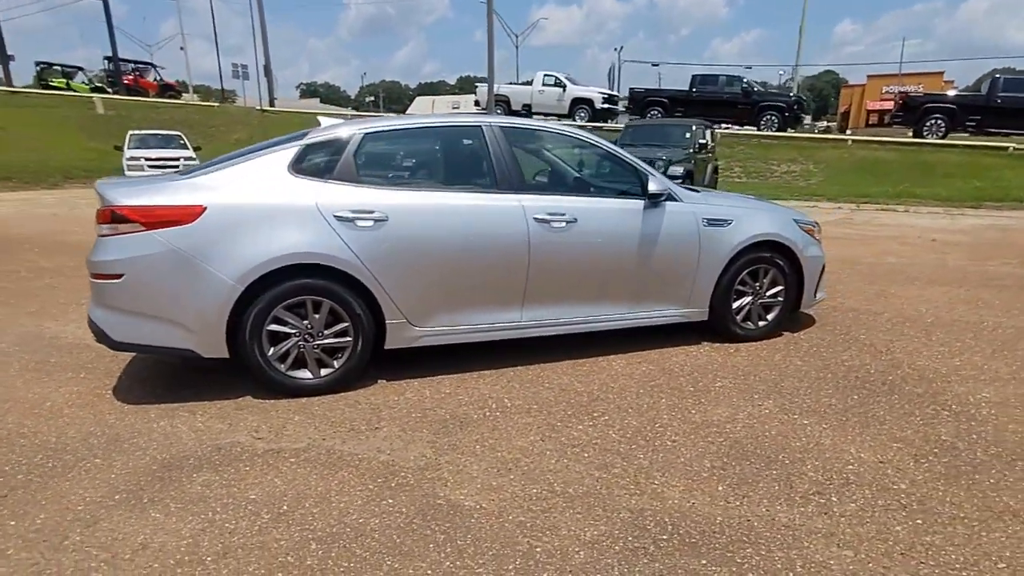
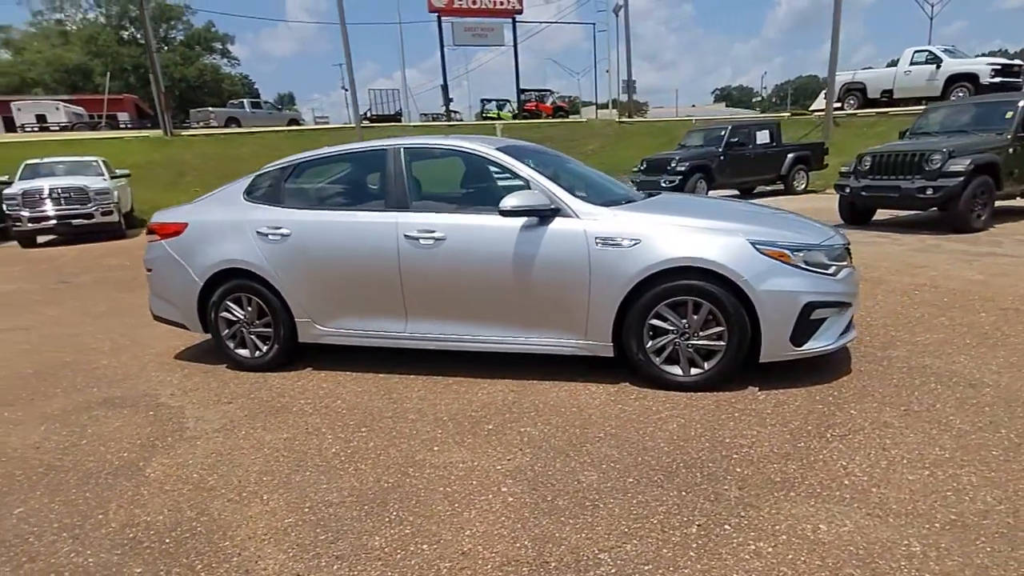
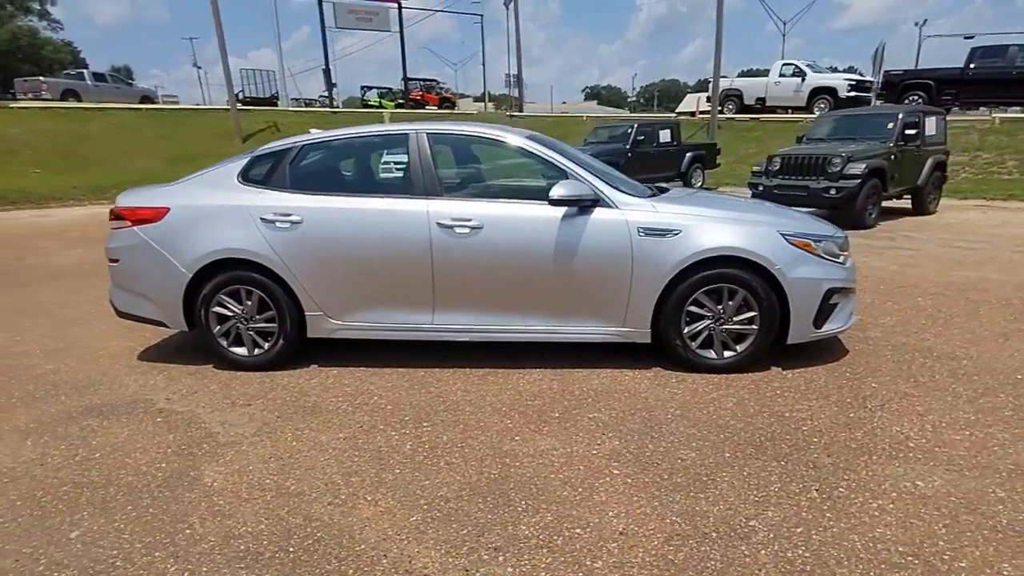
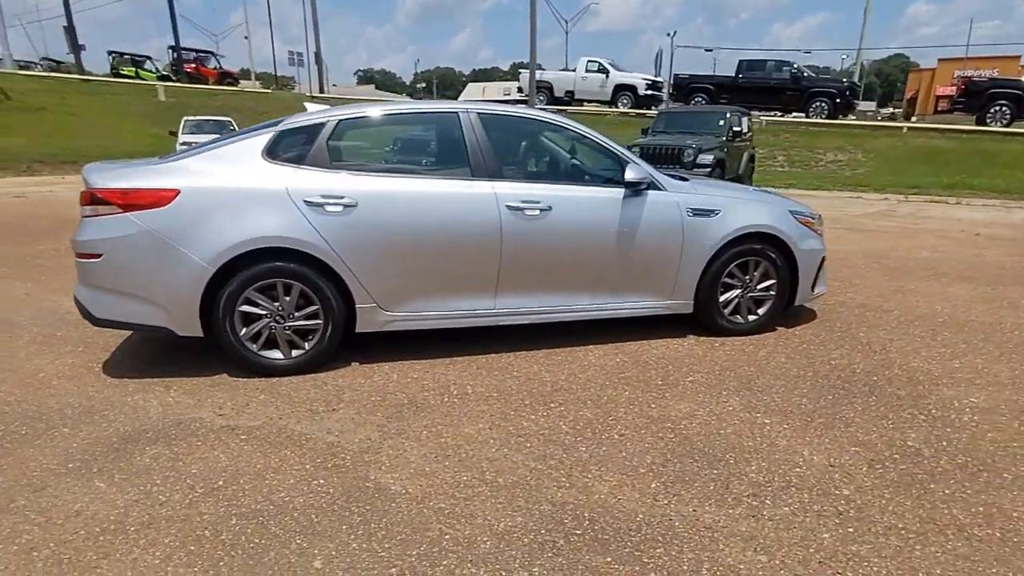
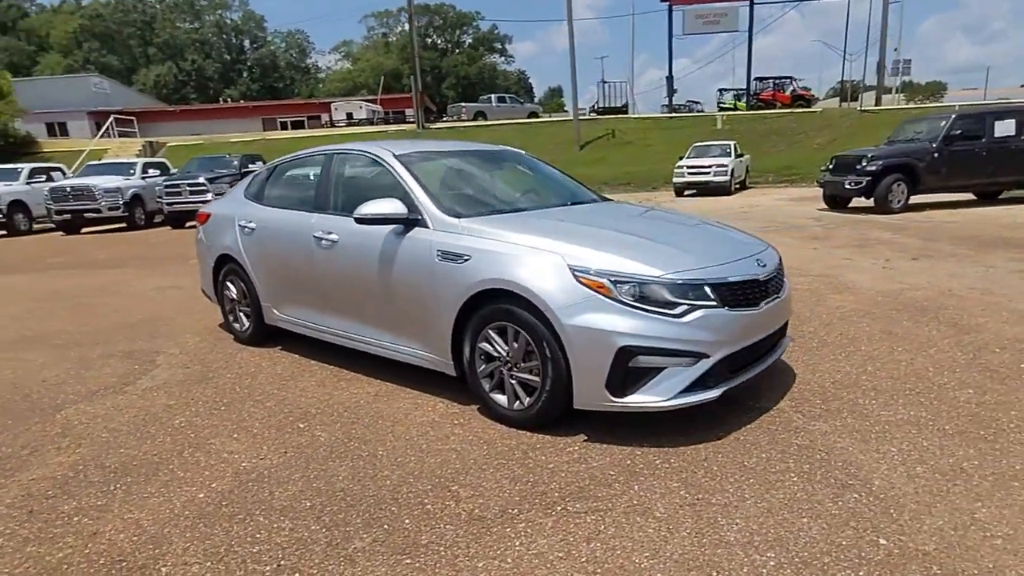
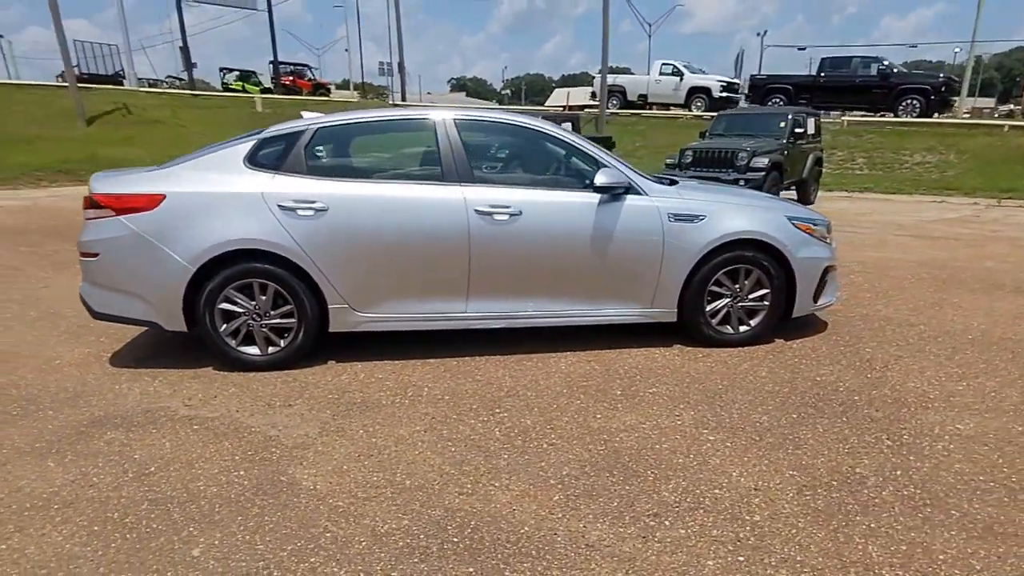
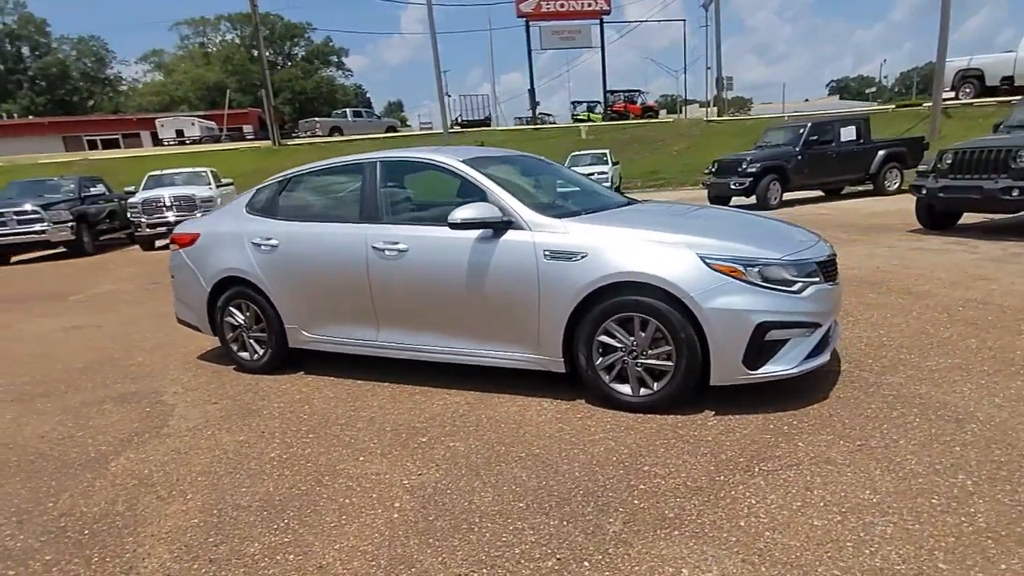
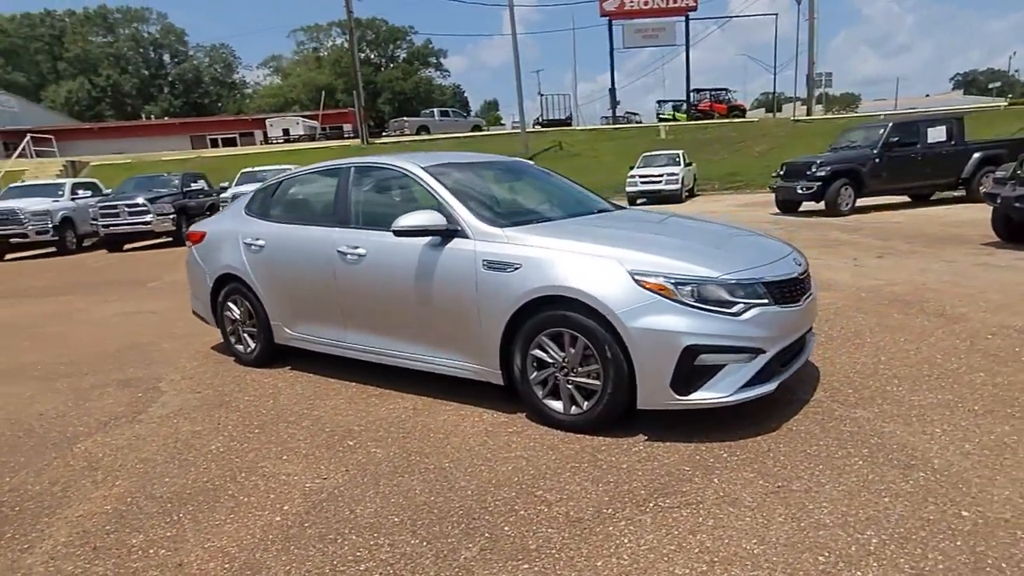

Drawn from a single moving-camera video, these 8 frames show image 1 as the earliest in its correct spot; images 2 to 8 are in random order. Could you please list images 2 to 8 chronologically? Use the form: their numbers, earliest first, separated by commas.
4, 6, 3, 2, 7, 8, 5
